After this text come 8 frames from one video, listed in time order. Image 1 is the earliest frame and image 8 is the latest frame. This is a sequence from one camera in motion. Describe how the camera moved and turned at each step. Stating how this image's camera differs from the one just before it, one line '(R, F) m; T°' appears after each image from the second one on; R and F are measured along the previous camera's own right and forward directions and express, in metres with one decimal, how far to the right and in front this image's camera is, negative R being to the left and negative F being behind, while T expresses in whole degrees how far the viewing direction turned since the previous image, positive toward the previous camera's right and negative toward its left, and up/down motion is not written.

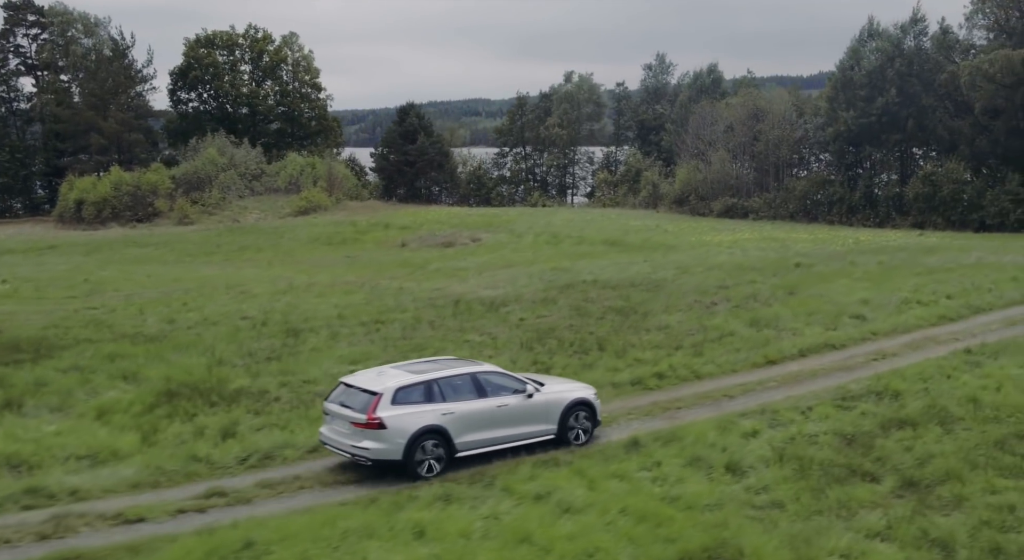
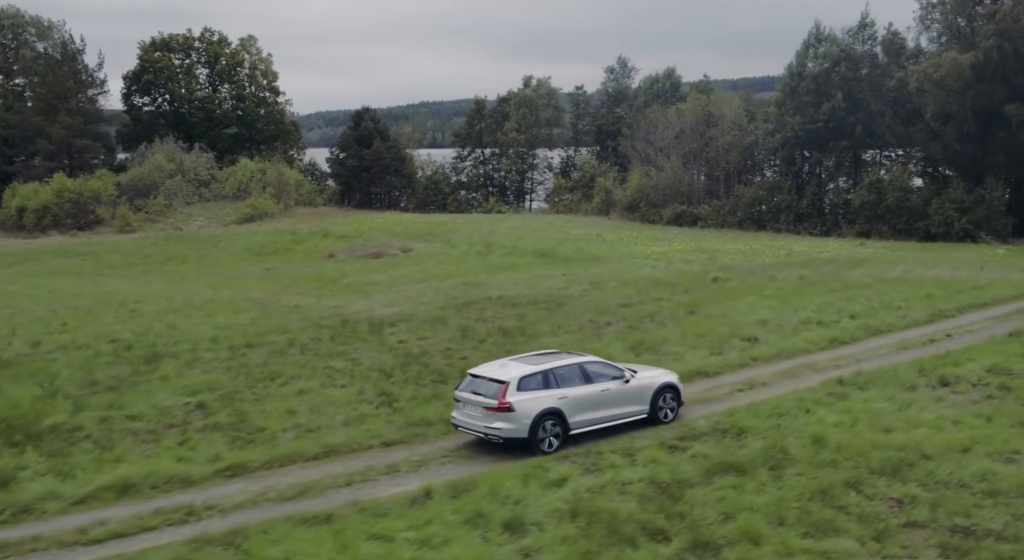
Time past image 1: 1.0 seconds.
(+3.5, +1.1) m; 0°
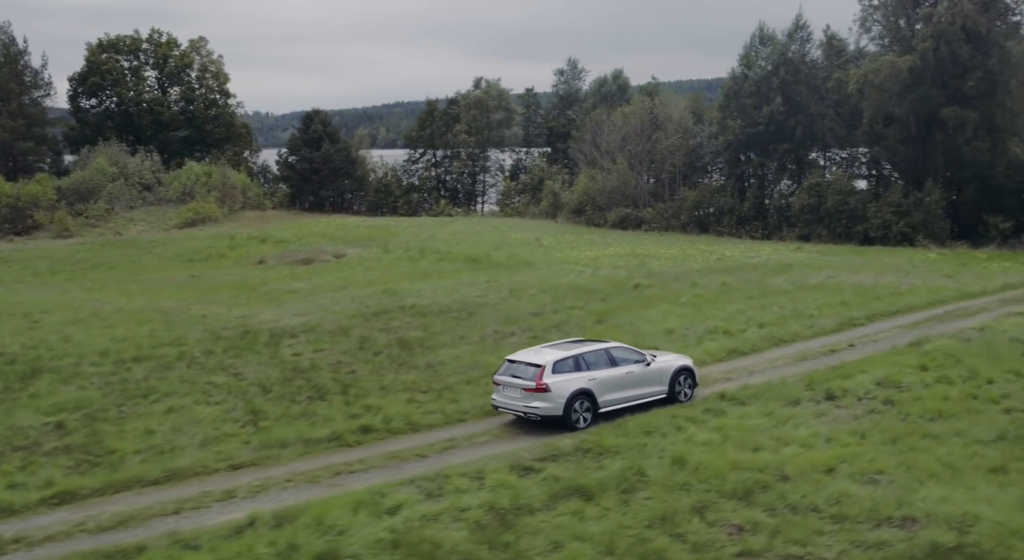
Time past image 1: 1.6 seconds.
(+2.3, +0.6) m; +1°
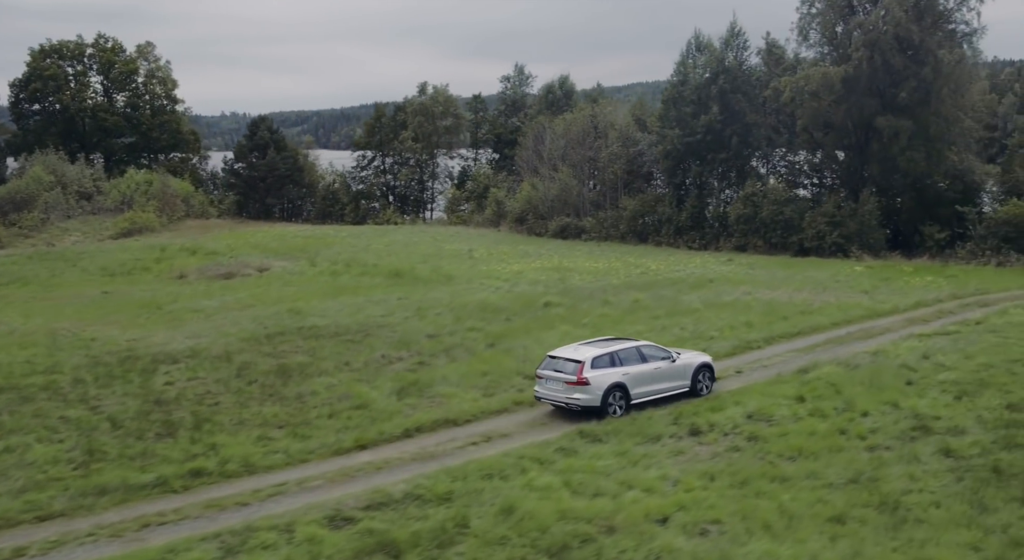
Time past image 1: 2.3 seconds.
(+2.8, +0.8) m; +1°
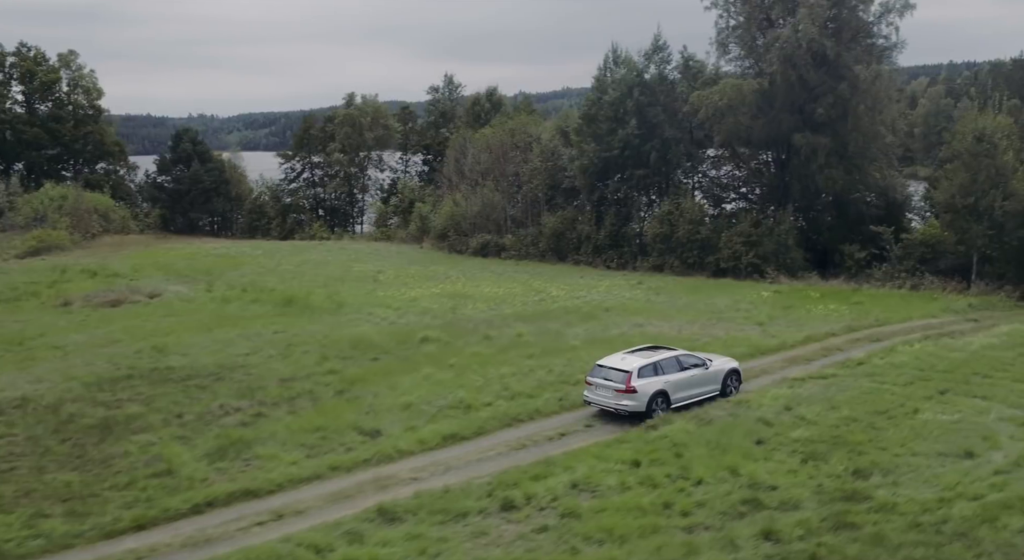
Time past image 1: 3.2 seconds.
(+3.4, +1.5) m; +1°
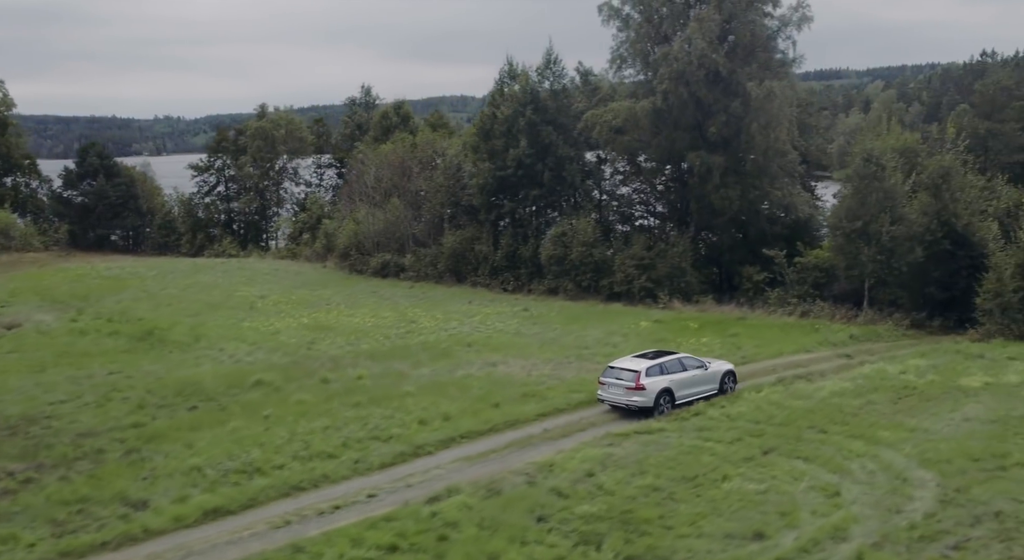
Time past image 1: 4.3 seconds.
(+4.3, +1.6) m; +1°
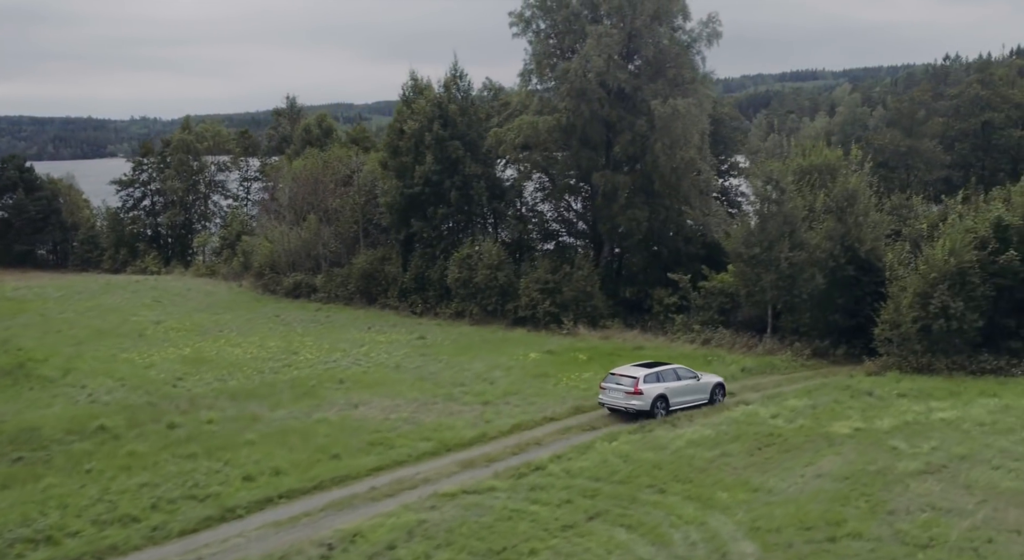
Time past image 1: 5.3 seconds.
(+3.7, +1.3) m; +1°
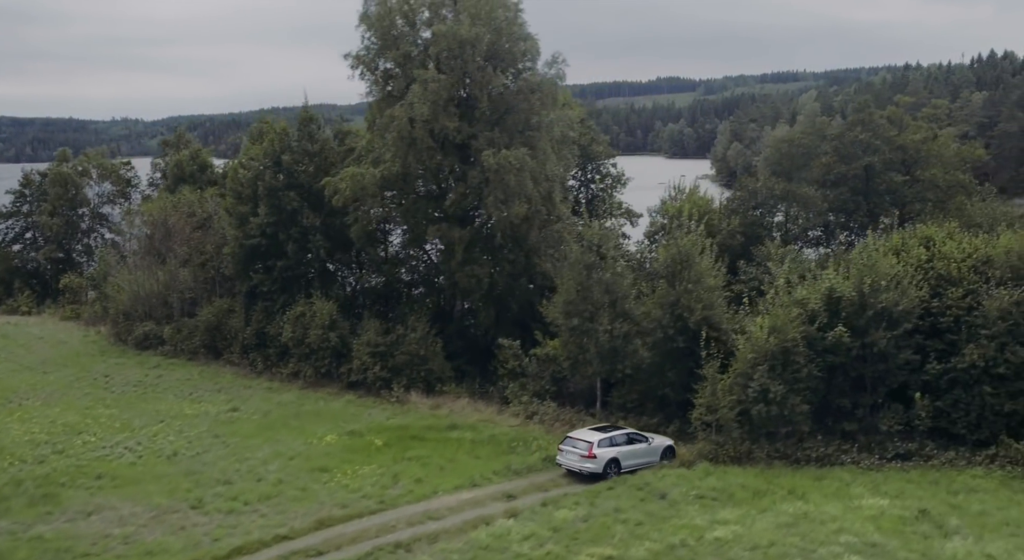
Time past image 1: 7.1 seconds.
(+6.7, +2.4) m; 0°
